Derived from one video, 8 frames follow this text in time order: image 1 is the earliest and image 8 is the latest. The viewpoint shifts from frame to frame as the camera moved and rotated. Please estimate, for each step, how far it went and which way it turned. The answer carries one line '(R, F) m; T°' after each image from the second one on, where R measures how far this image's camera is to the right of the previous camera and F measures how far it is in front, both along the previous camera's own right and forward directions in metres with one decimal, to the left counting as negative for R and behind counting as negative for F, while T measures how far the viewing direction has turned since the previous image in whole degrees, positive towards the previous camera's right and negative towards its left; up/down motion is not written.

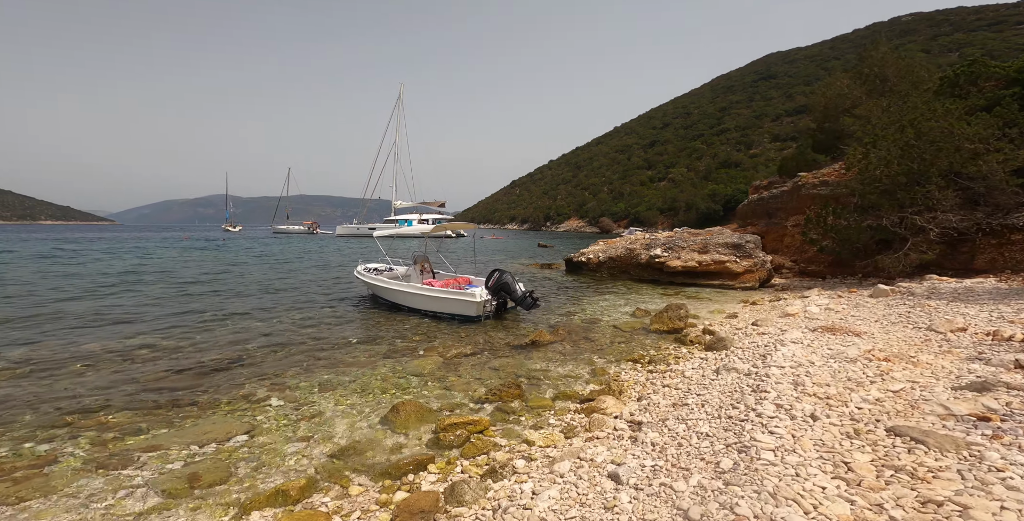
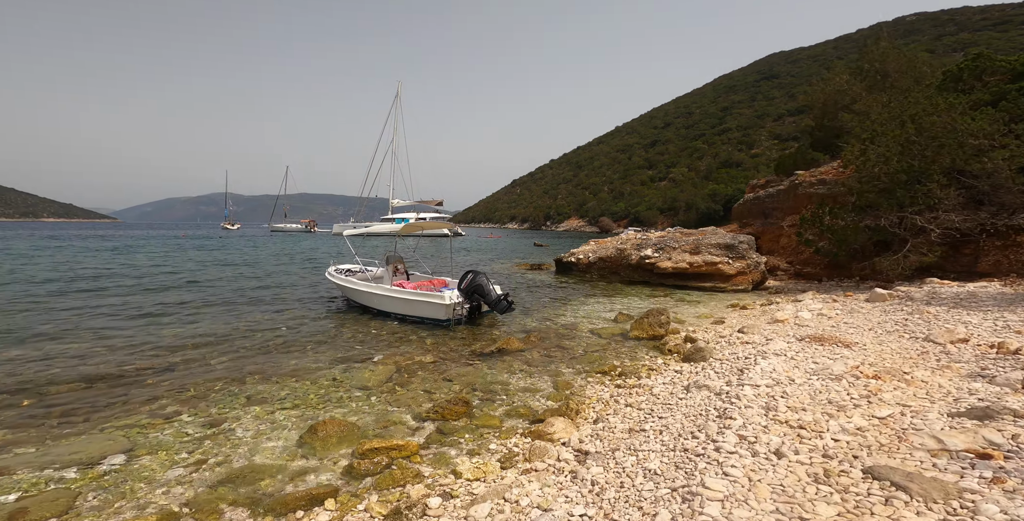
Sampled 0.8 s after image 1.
(+0.8, +0.8) m; 0°
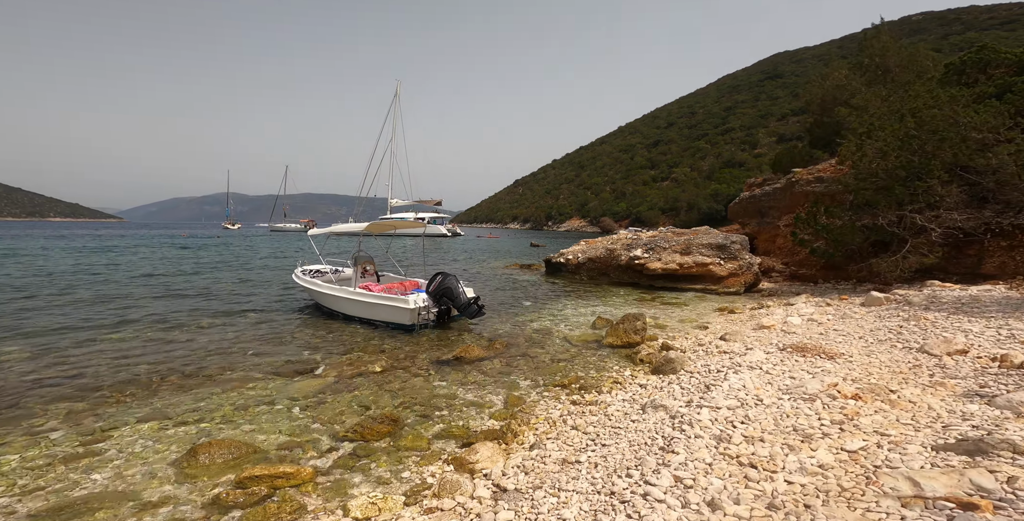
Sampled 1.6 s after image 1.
(+0.9, +0.8) m; 0°
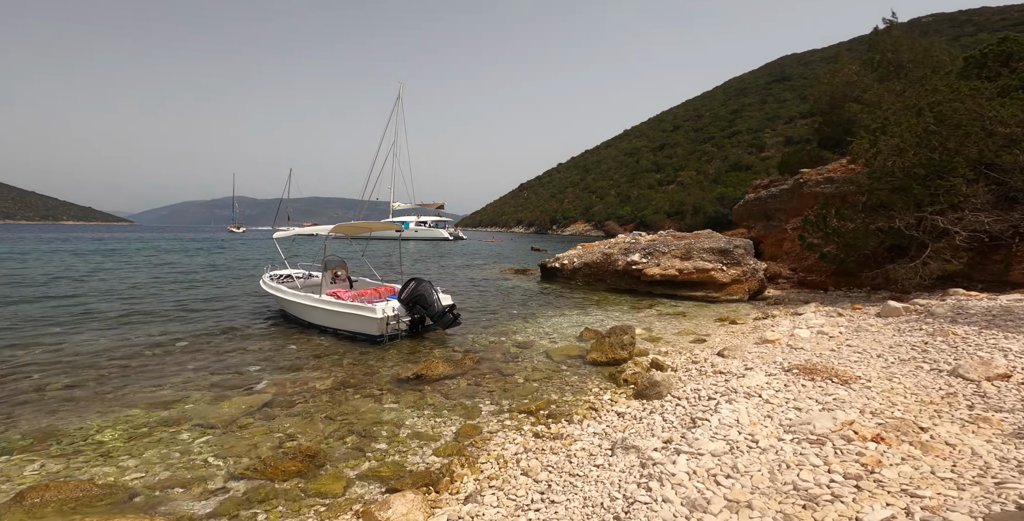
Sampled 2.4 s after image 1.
(+0.7, +1.1) m; -1°
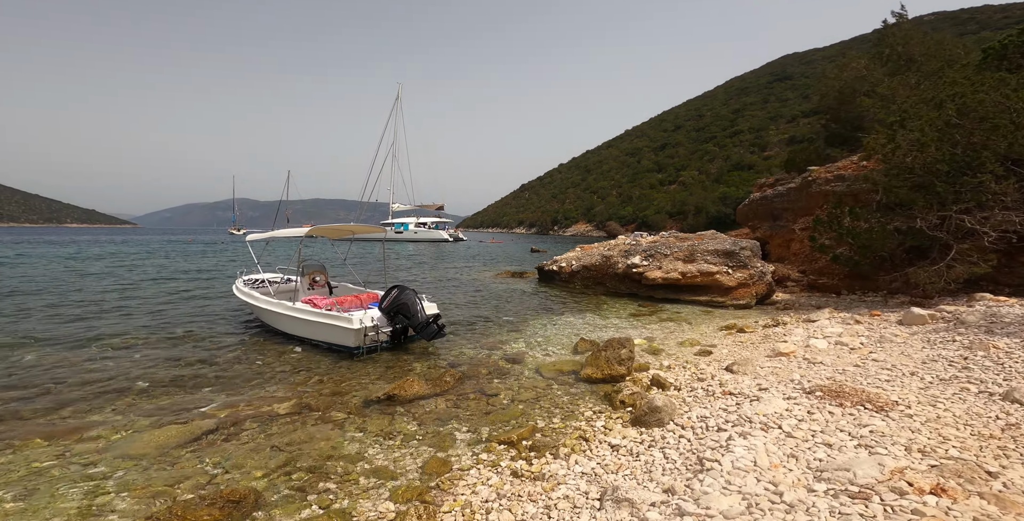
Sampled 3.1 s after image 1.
(+0.3, +0.9) m; 0°
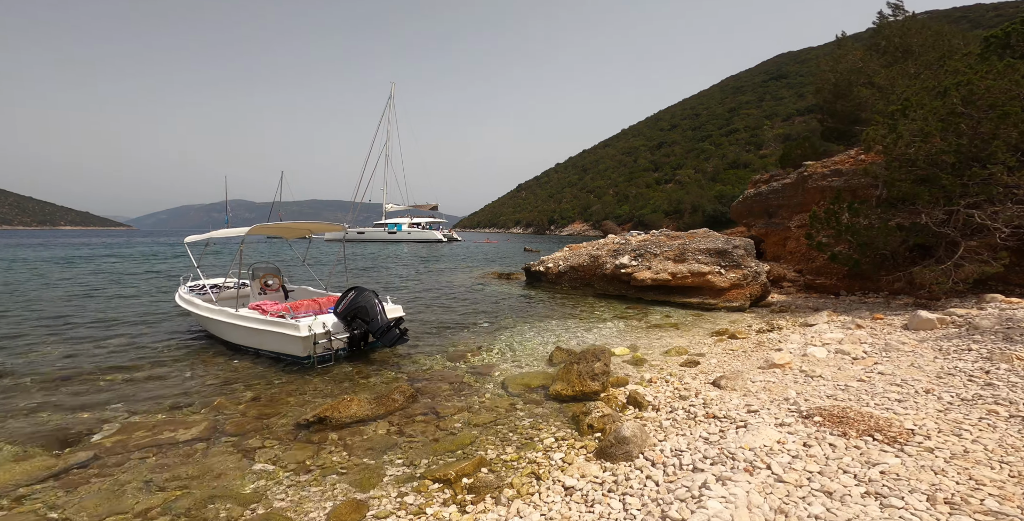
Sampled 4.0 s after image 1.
(+0.6, +1.0) m; 0°
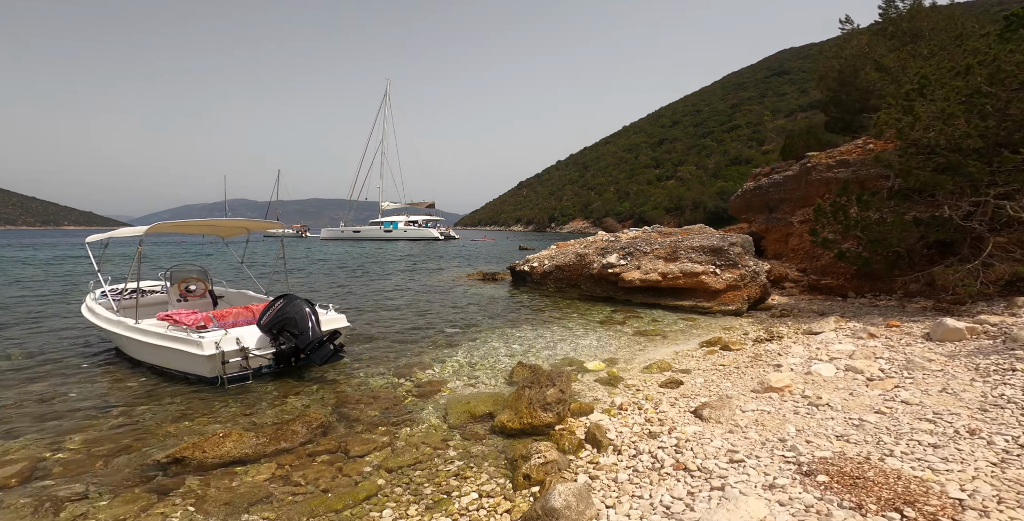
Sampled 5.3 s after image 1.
(+0.9, +1.4) m; 0°
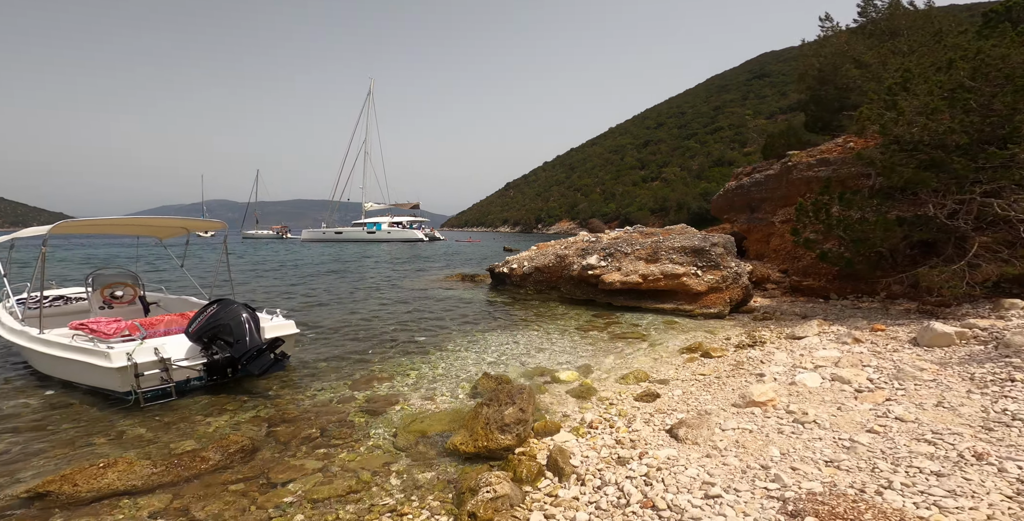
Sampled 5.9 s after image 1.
(+0.4, +0.6) m; +1°
